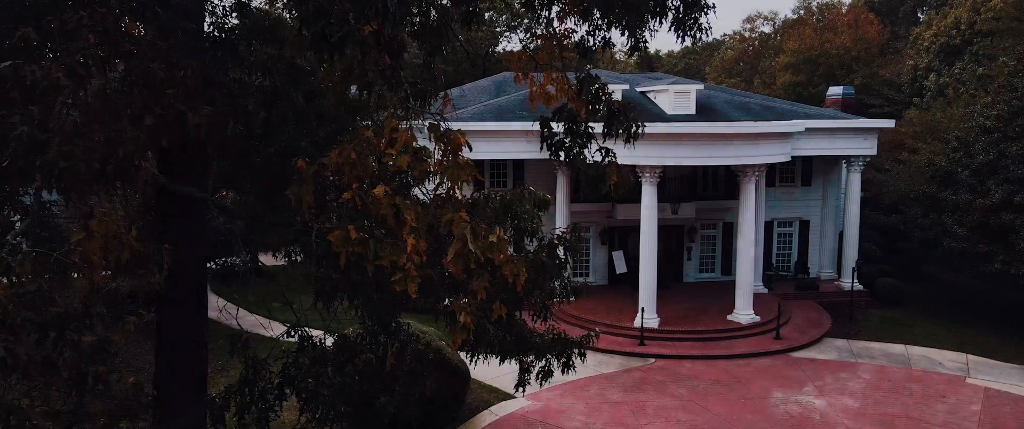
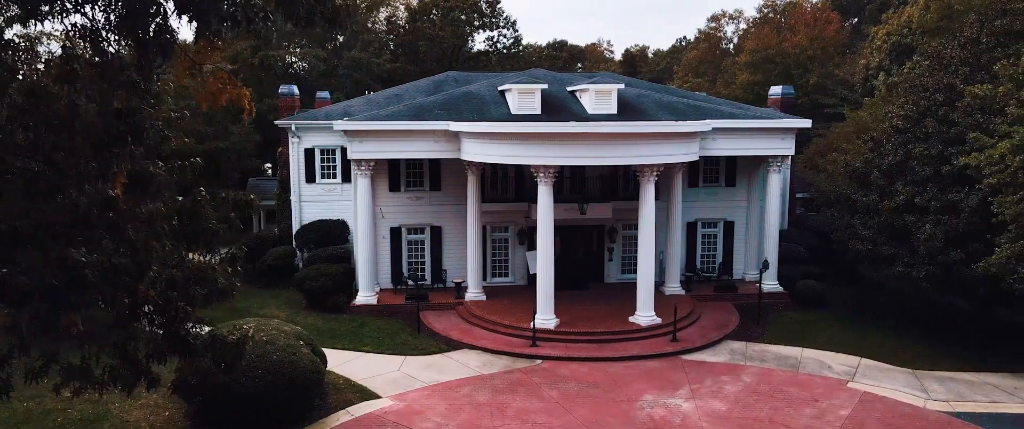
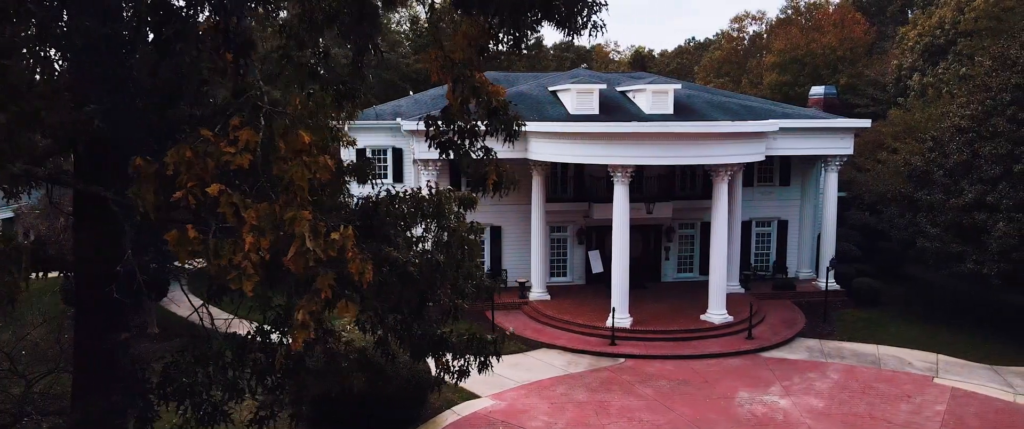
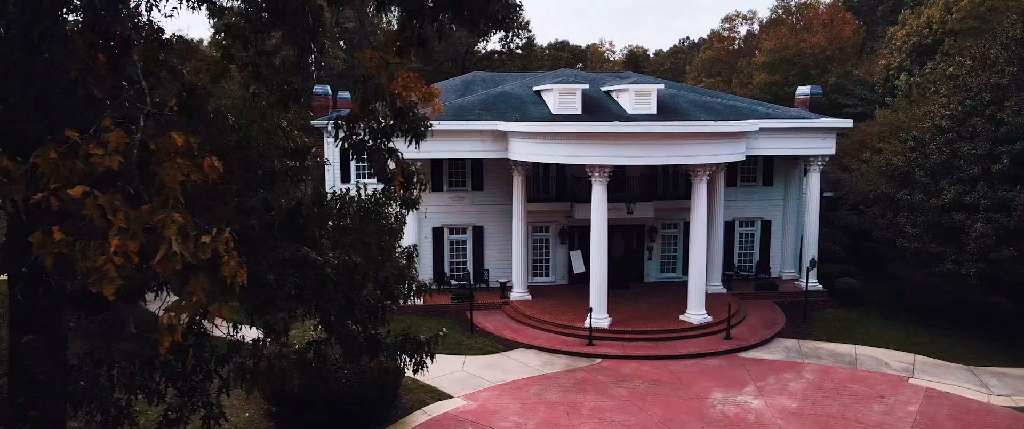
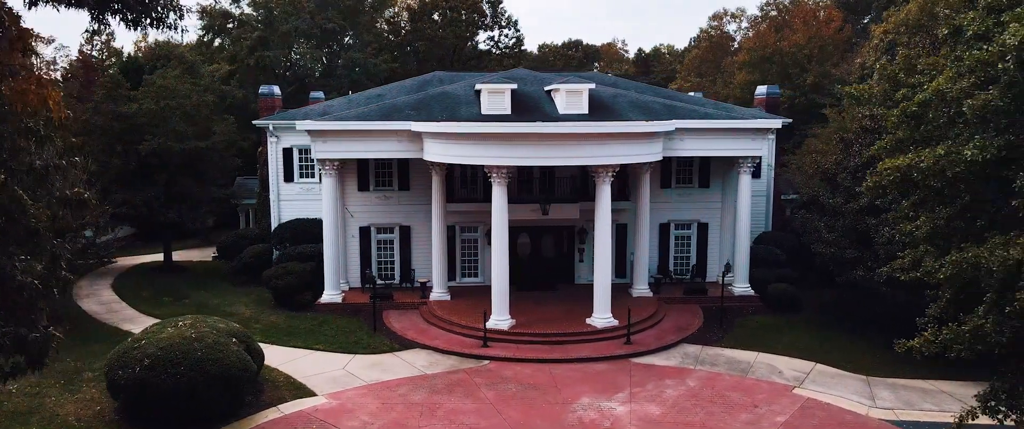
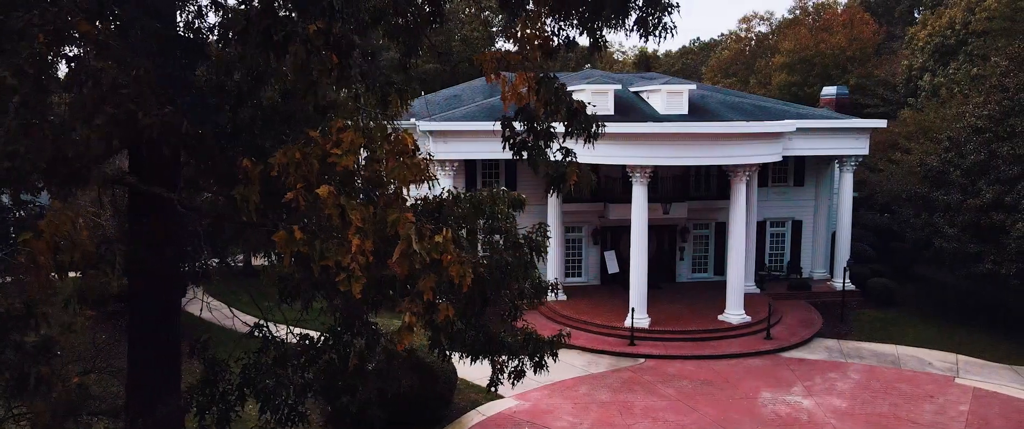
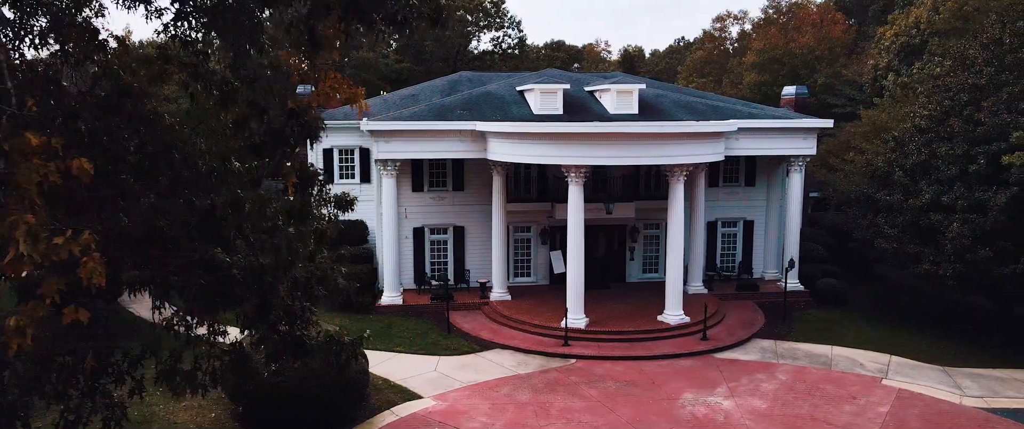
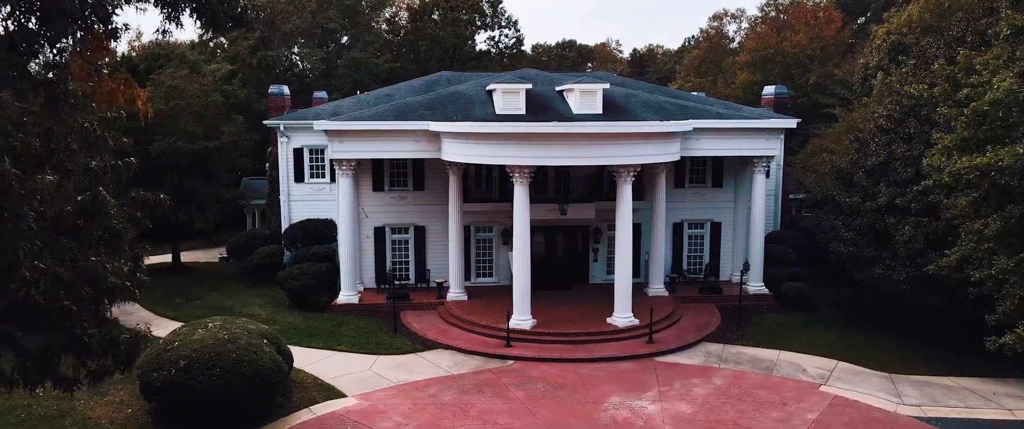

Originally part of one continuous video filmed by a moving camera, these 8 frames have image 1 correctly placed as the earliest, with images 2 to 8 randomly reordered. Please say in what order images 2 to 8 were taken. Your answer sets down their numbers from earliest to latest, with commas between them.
6, 3, 4, 7, 2, 8, 5
